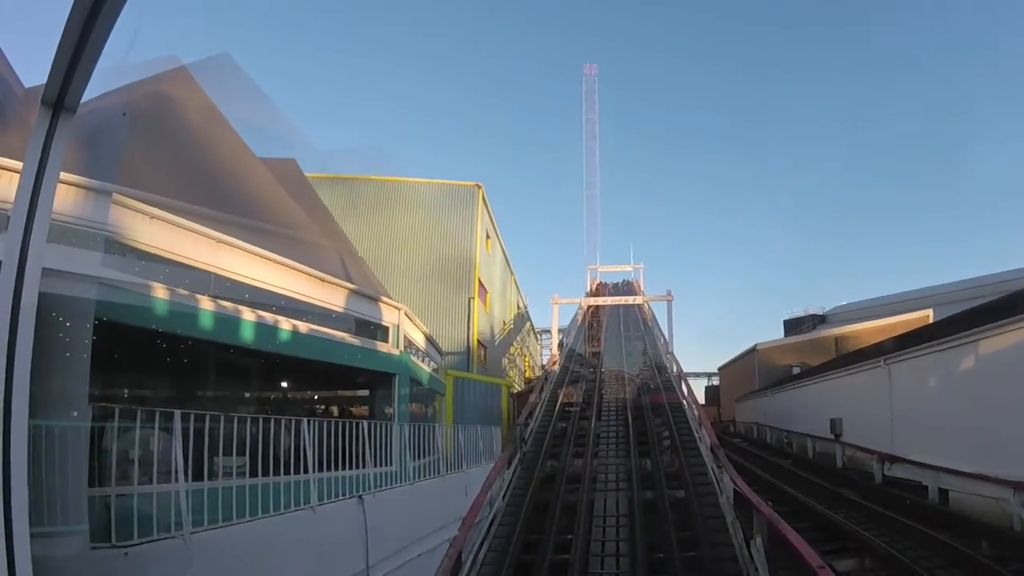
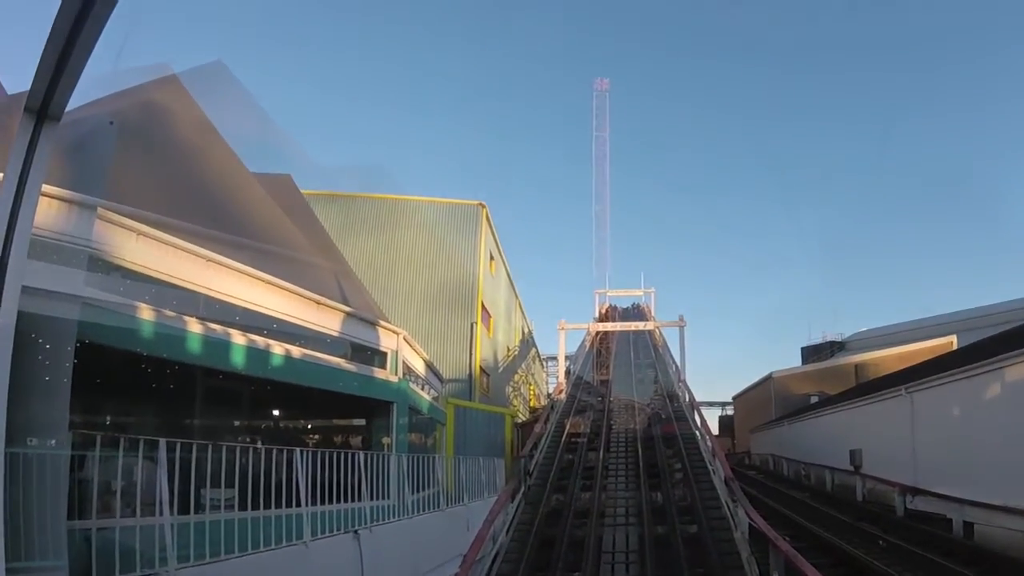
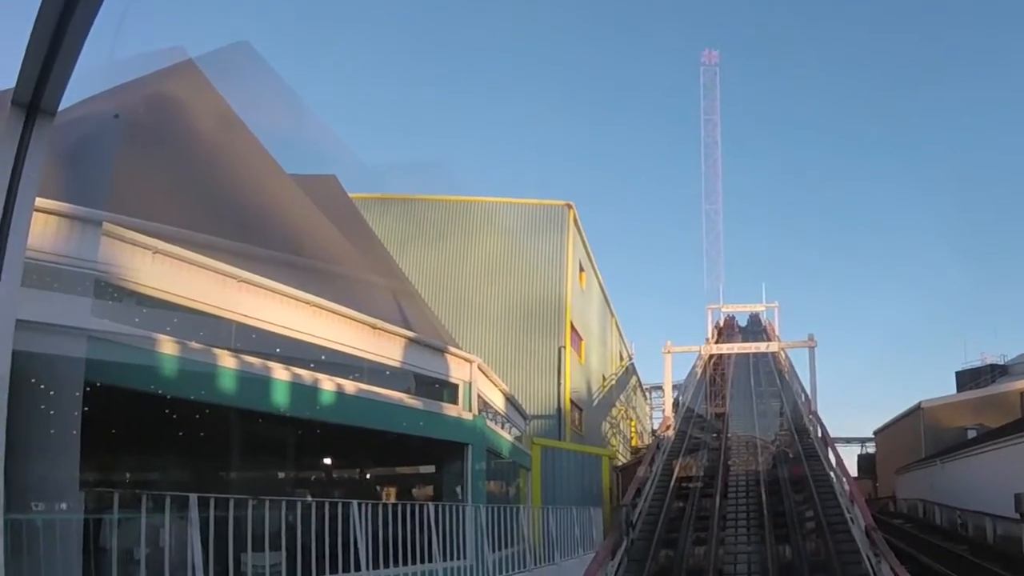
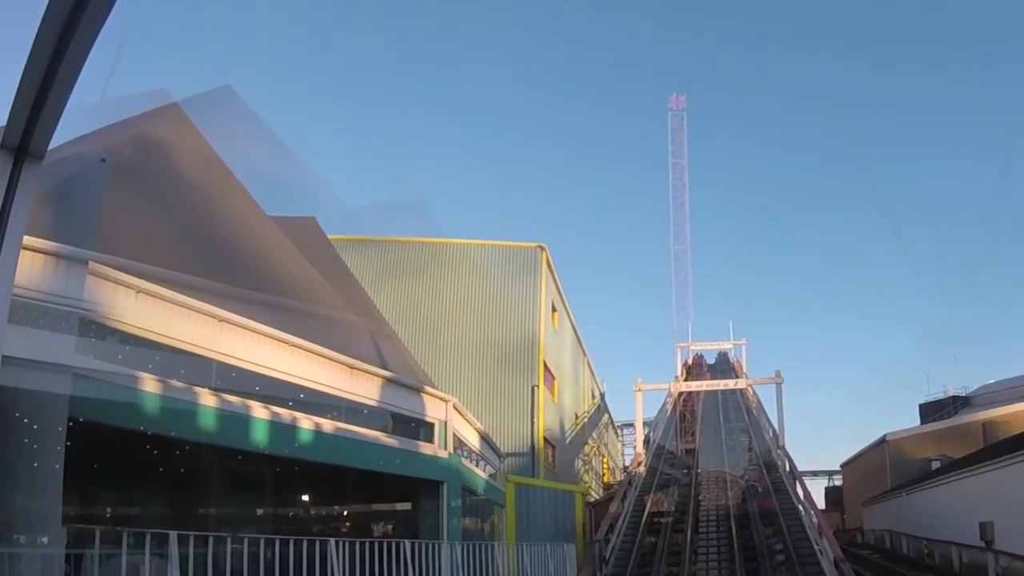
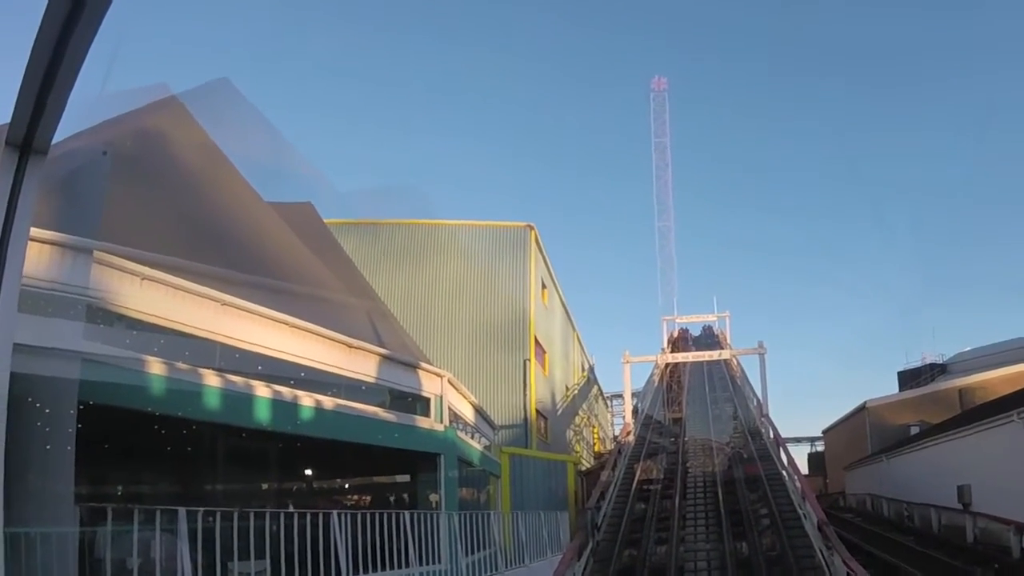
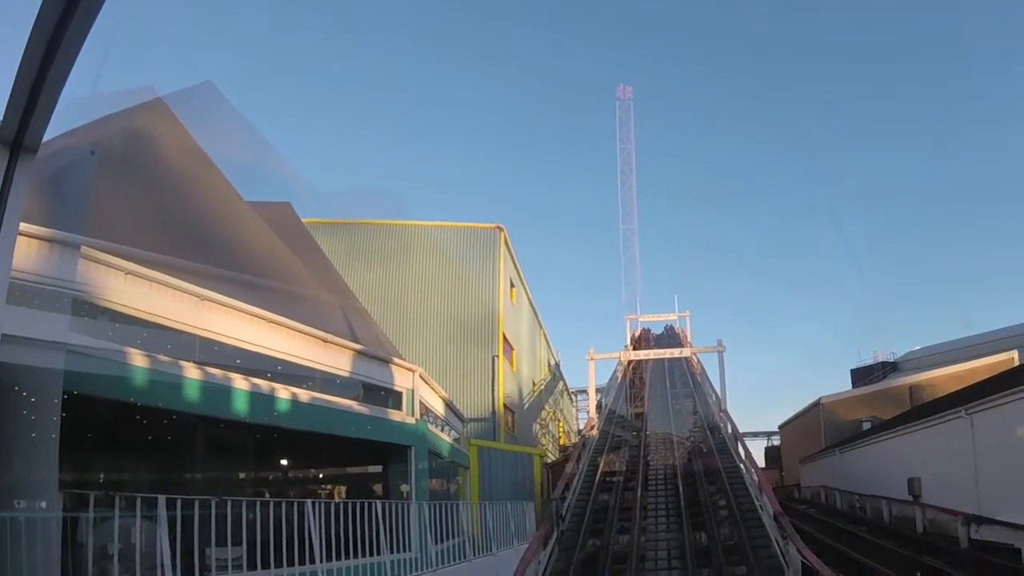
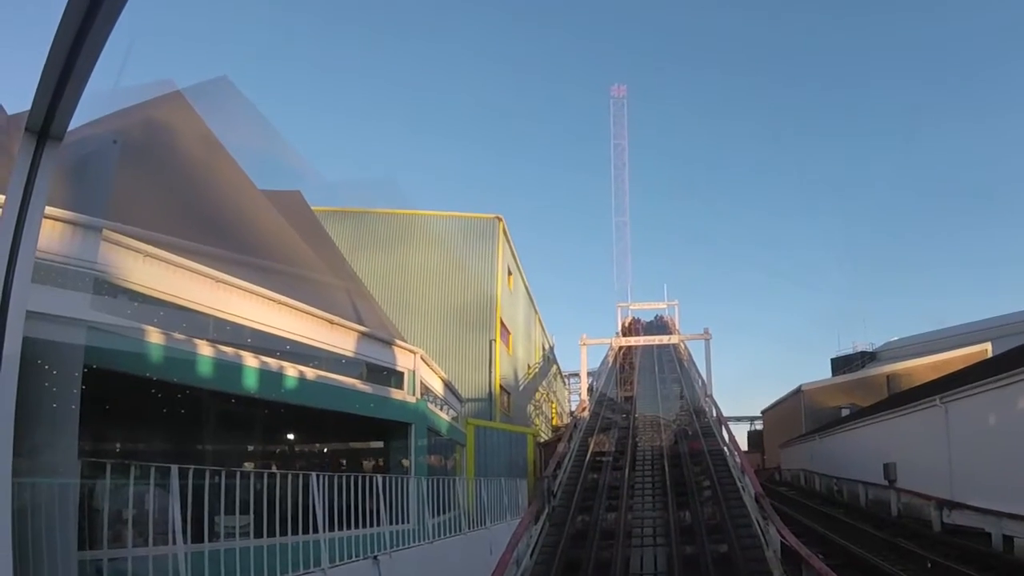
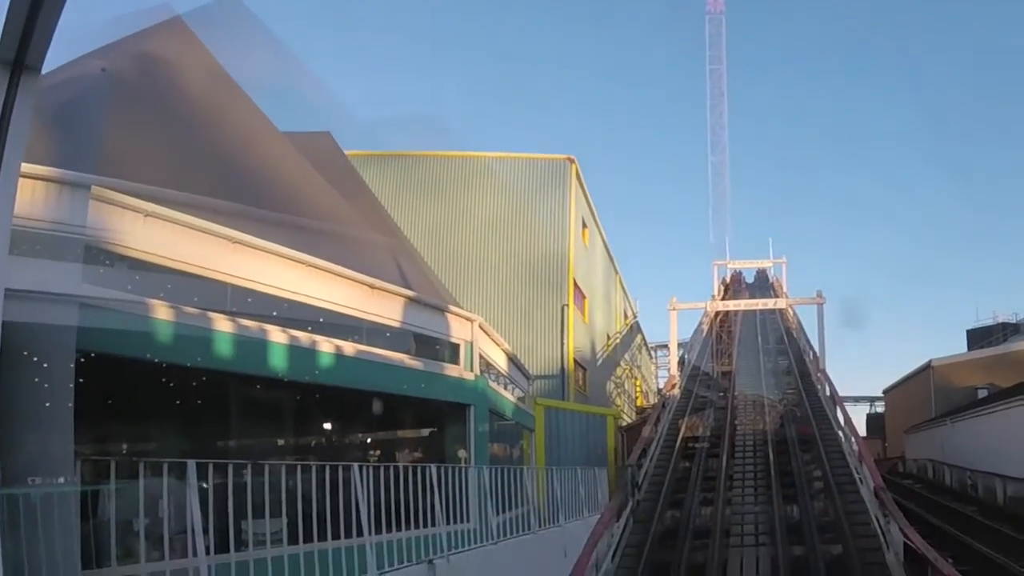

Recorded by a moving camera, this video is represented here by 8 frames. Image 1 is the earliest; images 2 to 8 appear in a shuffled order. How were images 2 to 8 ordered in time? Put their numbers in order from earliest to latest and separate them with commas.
2, 7, 6, 5, 4, 3, 8
